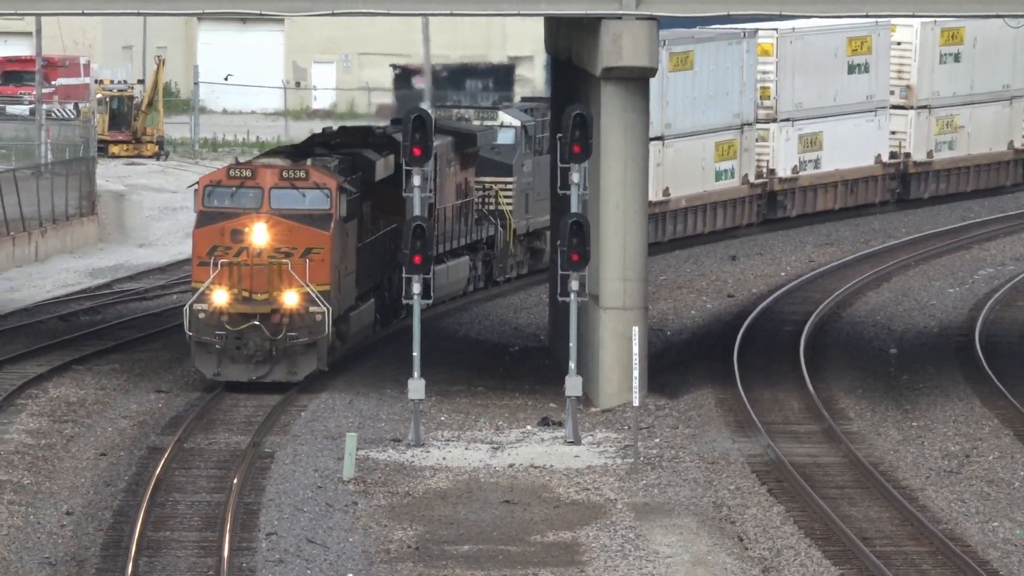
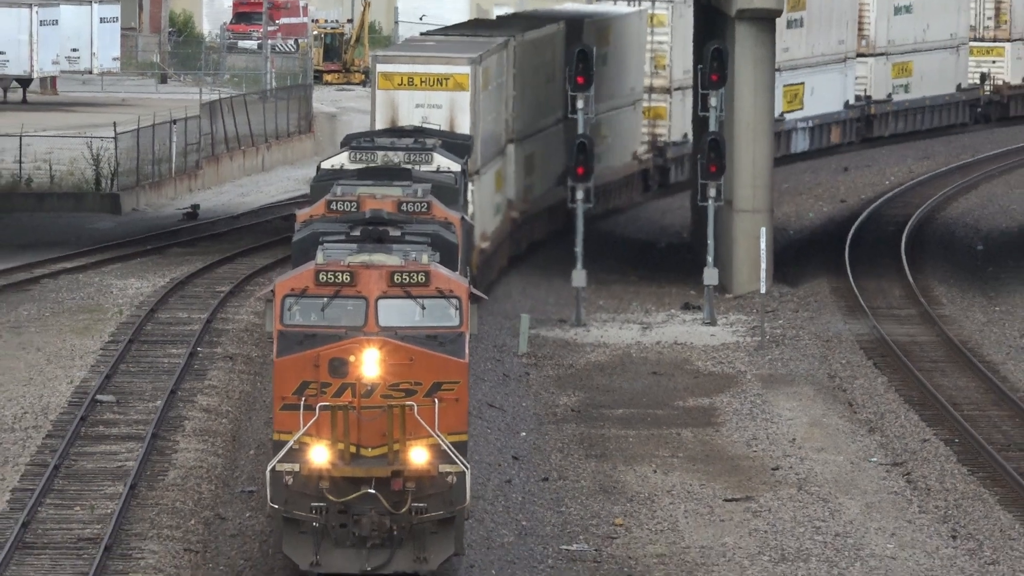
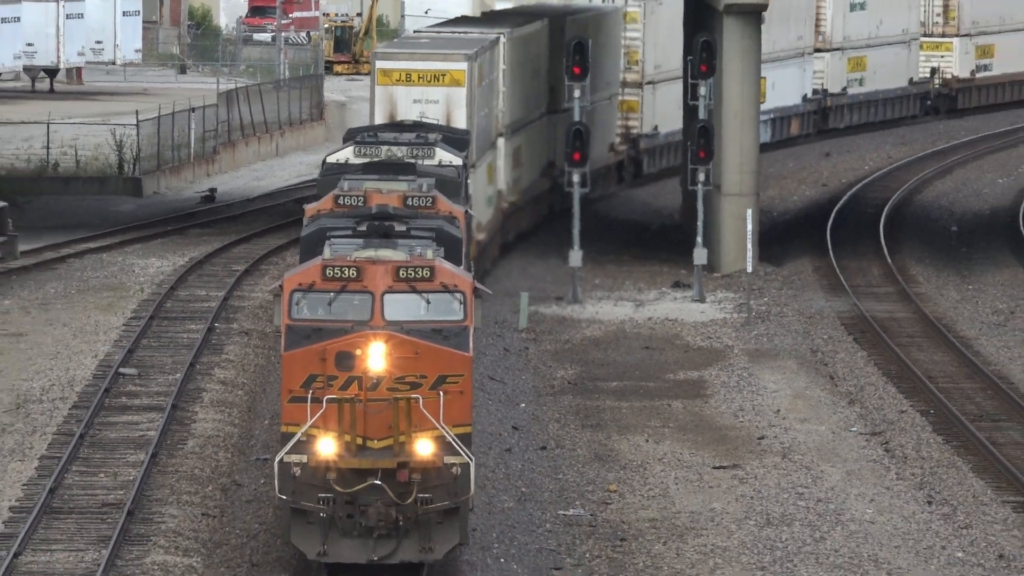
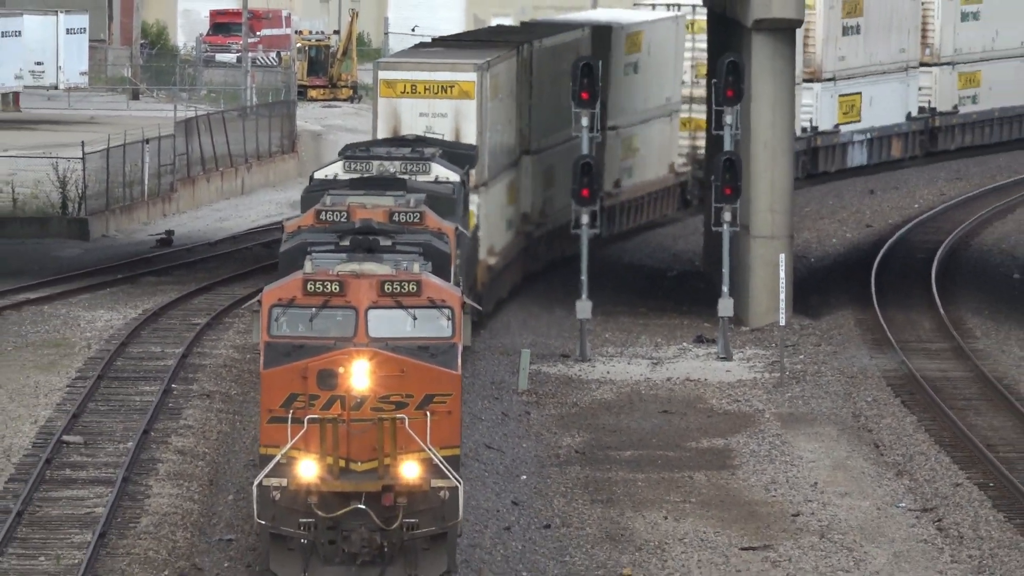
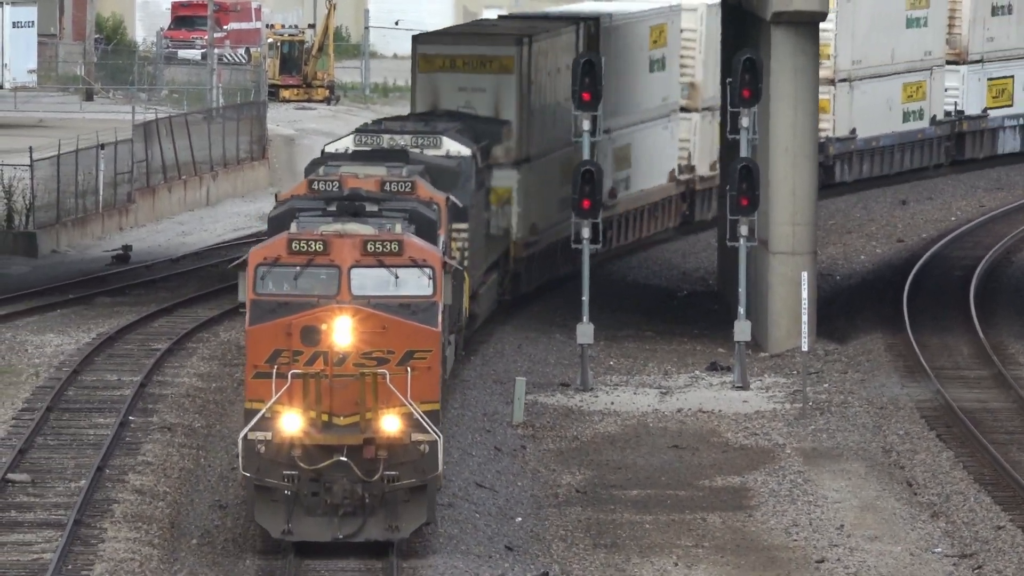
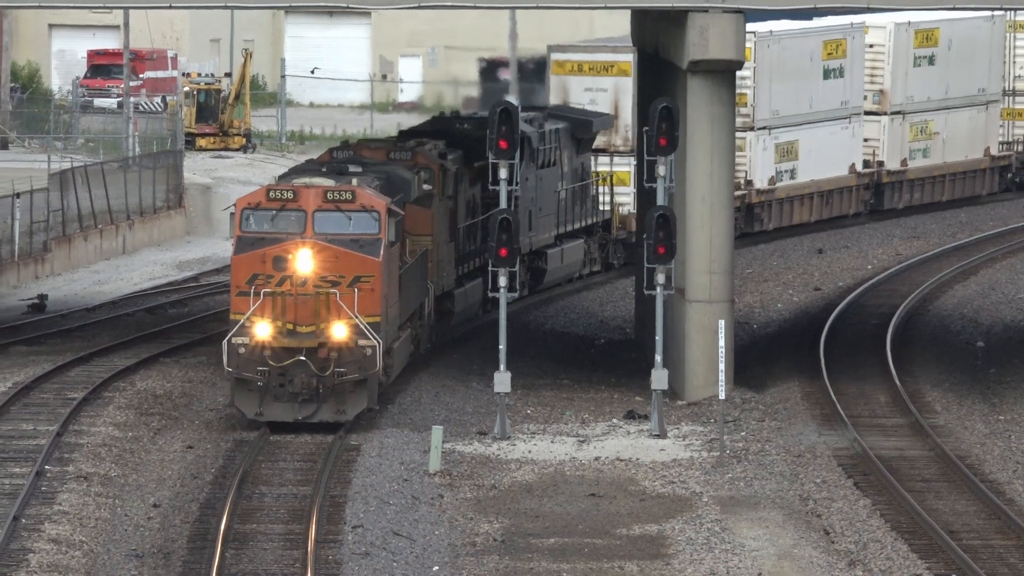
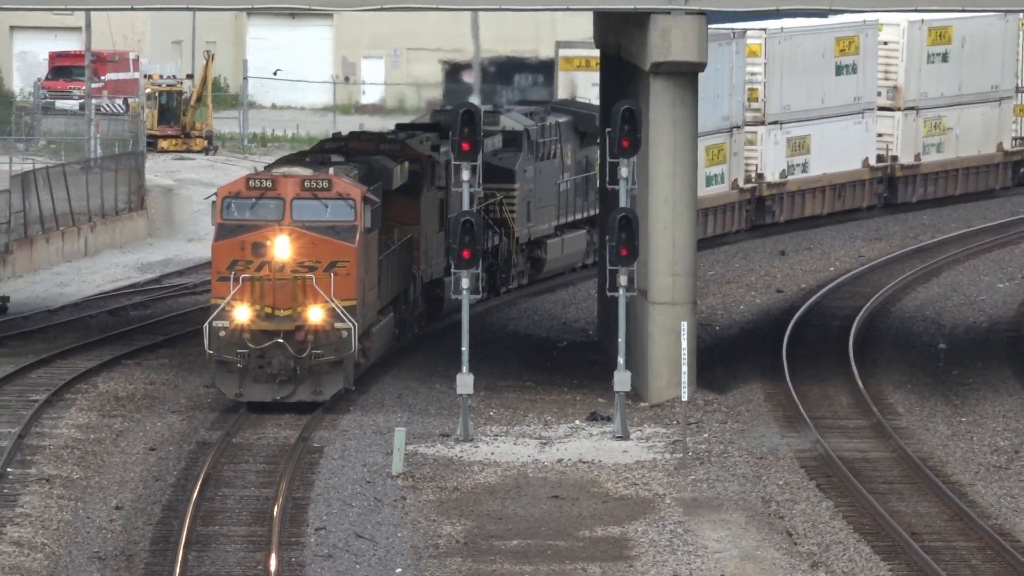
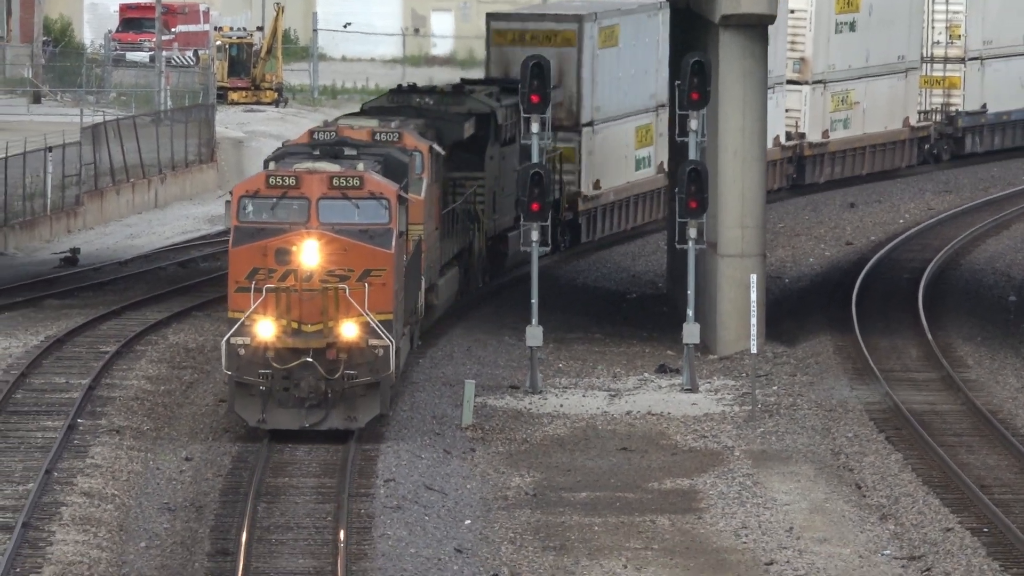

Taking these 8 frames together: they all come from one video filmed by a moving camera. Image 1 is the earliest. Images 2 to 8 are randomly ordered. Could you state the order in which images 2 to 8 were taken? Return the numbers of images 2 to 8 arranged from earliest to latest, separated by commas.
7, 6, 8, 5, 4, 2, 3
